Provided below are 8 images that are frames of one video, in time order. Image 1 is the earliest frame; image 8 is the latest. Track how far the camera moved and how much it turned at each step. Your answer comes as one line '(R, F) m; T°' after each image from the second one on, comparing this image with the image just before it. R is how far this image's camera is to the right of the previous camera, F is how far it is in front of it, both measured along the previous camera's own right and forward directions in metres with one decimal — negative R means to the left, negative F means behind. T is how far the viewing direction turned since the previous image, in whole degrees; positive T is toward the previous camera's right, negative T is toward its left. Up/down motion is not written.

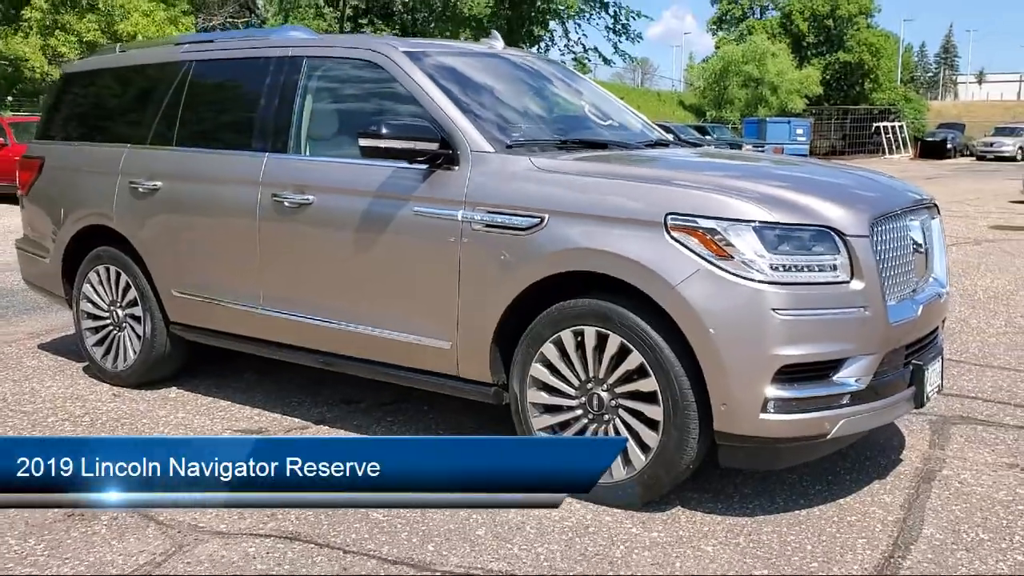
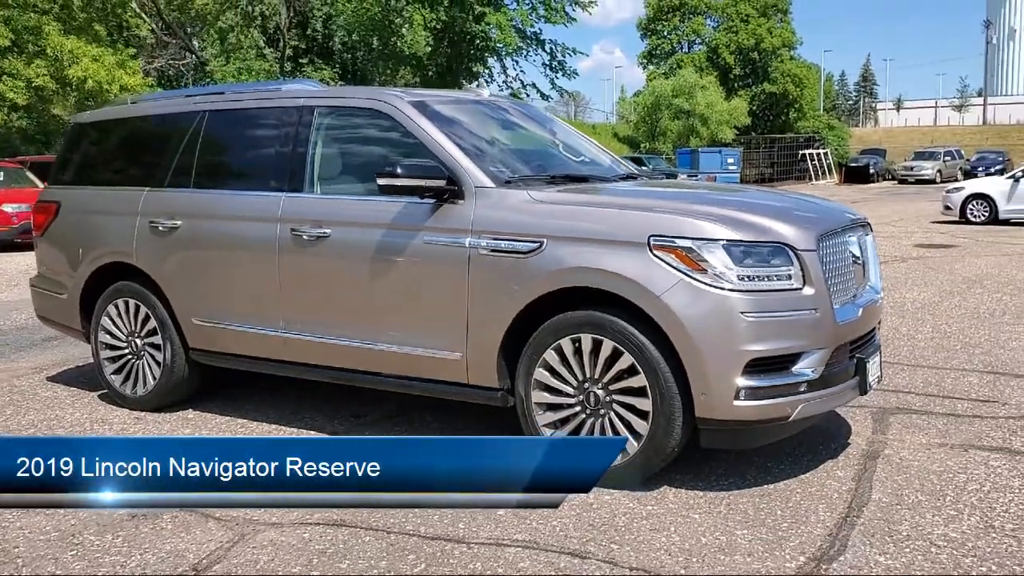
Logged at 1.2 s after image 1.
(-0.3, -0.6) m; +4°
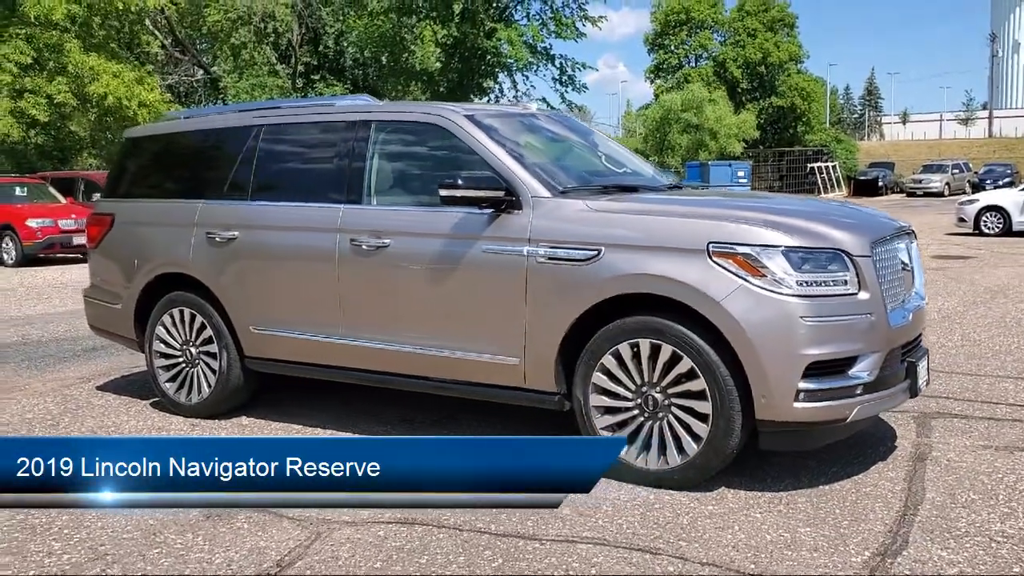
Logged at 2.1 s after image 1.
(-0.3, -0.1) m; 0°
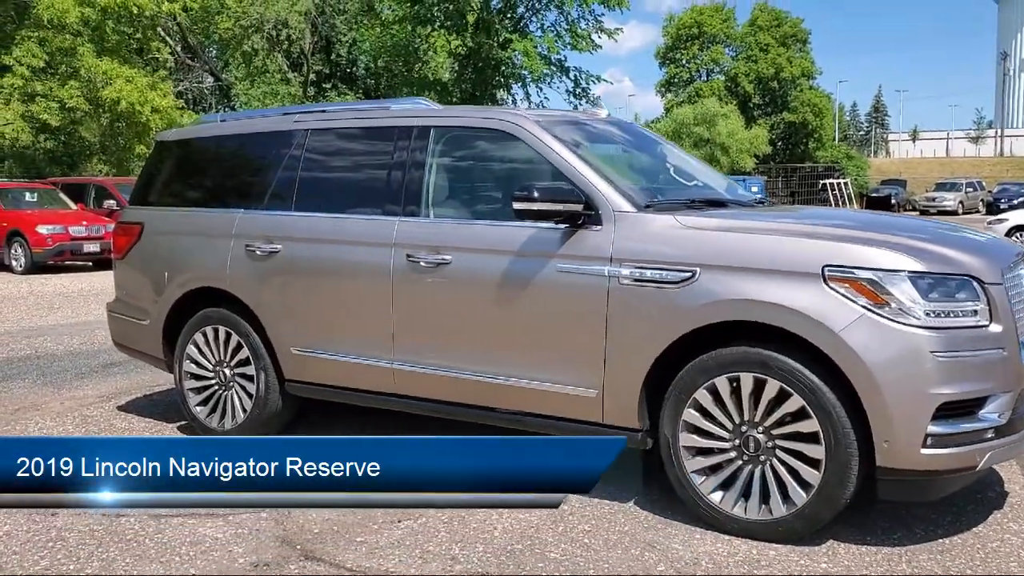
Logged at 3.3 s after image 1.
(-0.3, +0.5) m; 0°
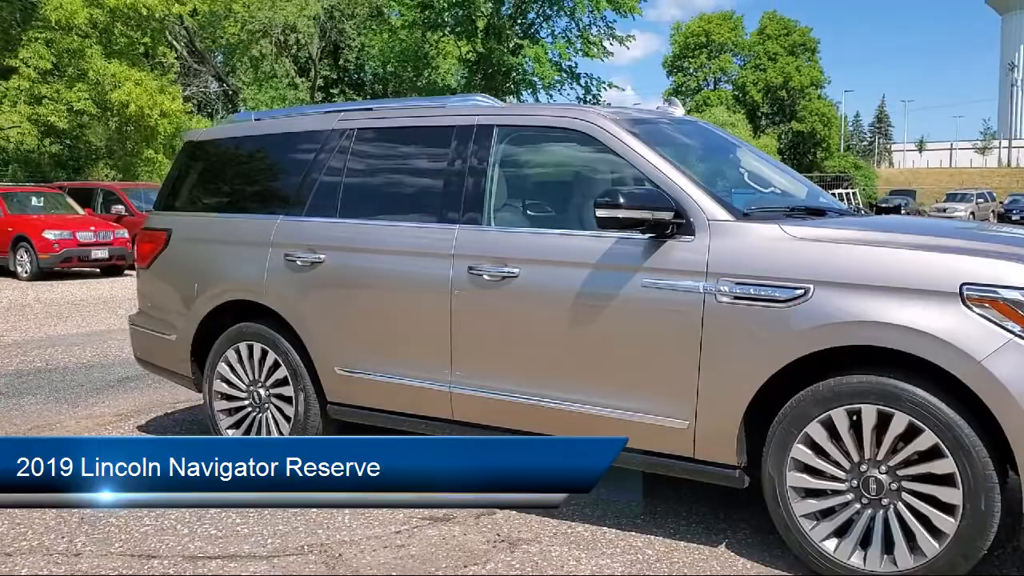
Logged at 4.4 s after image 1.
(-0.3, +0.5) m; 0°
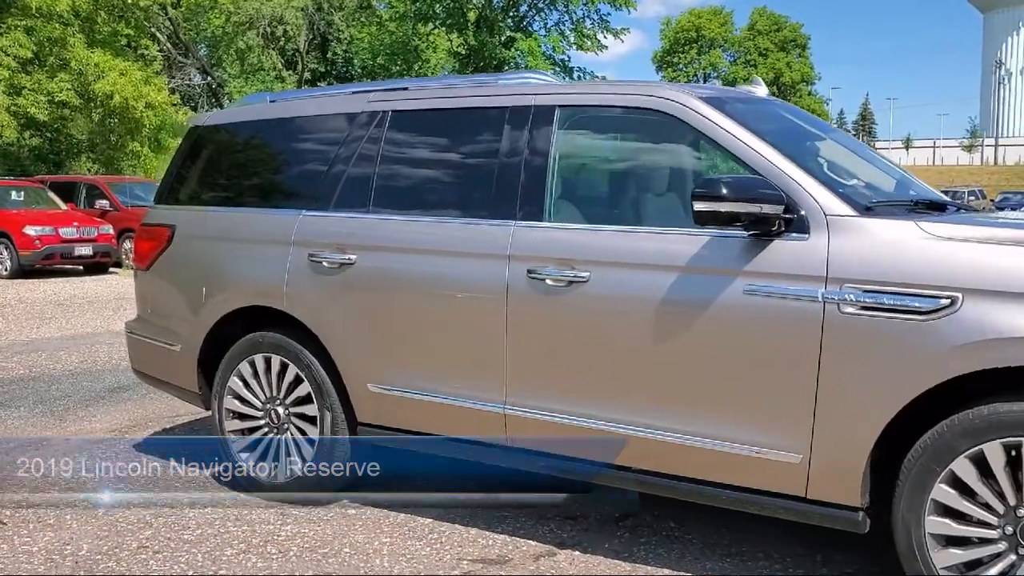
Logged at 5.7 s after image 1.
(-0.3, +0.6) m; +1°
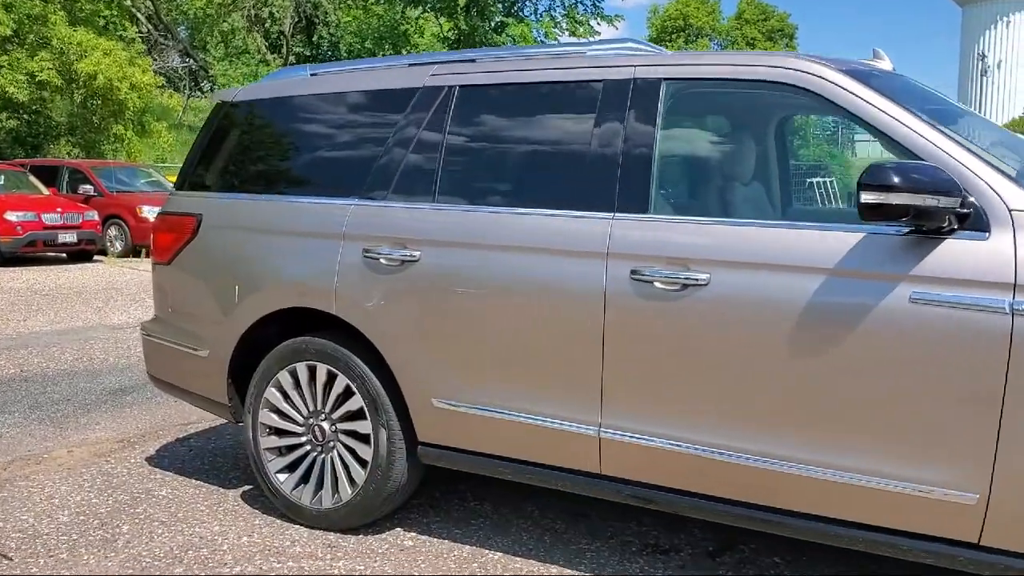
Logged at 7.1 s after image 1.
(-0.4, +0.5) m; +1°
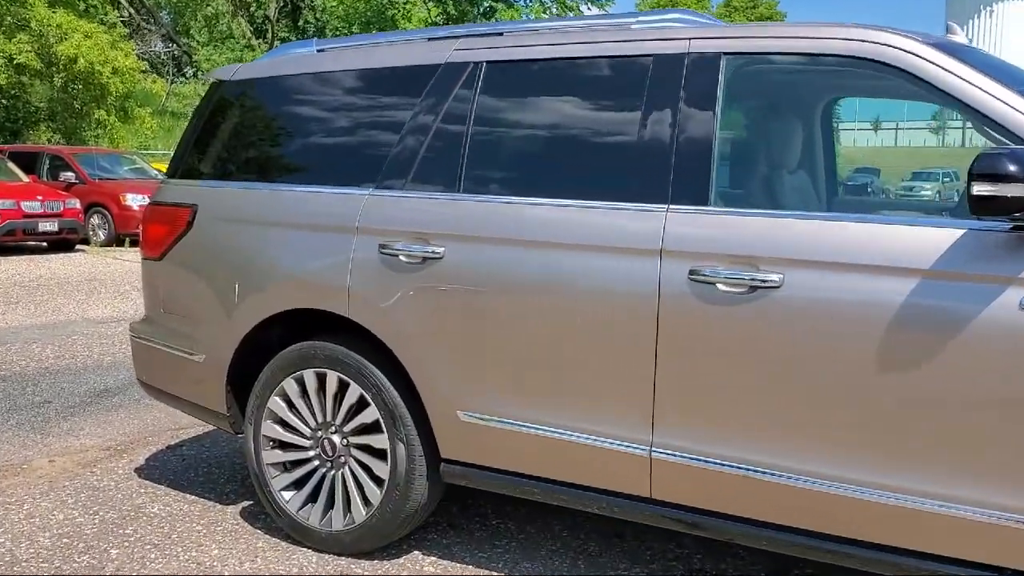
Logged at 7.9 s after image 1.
(-0.2, +0.4) m; +1°
